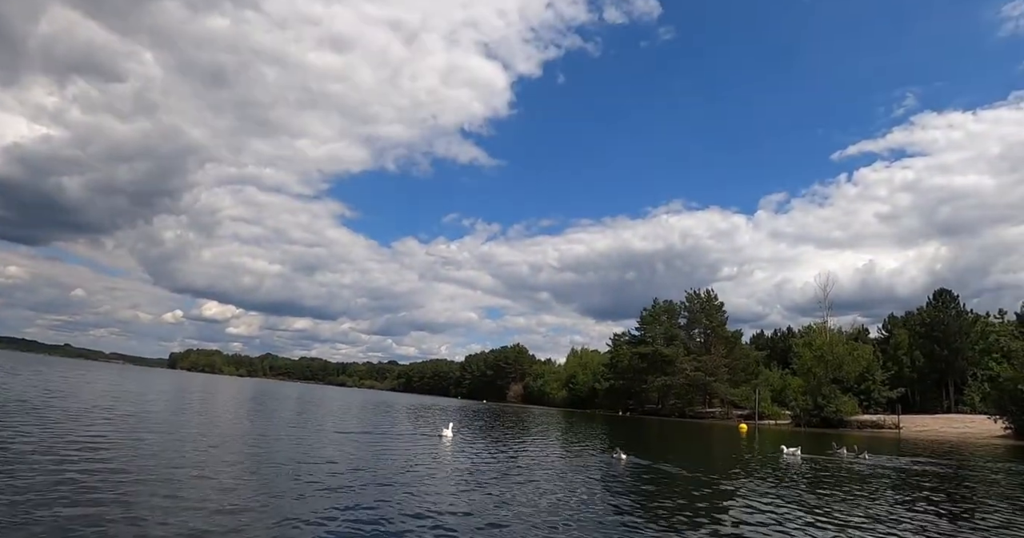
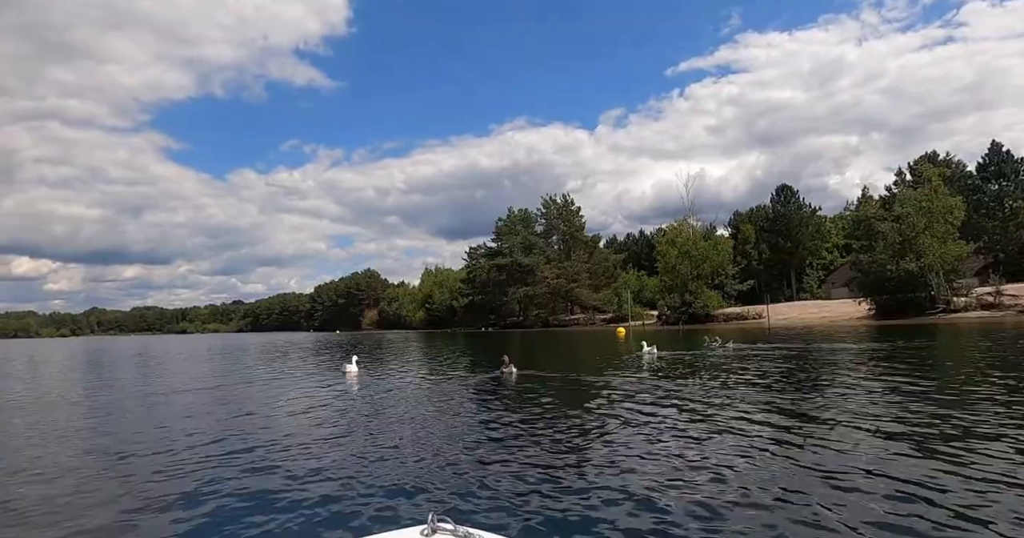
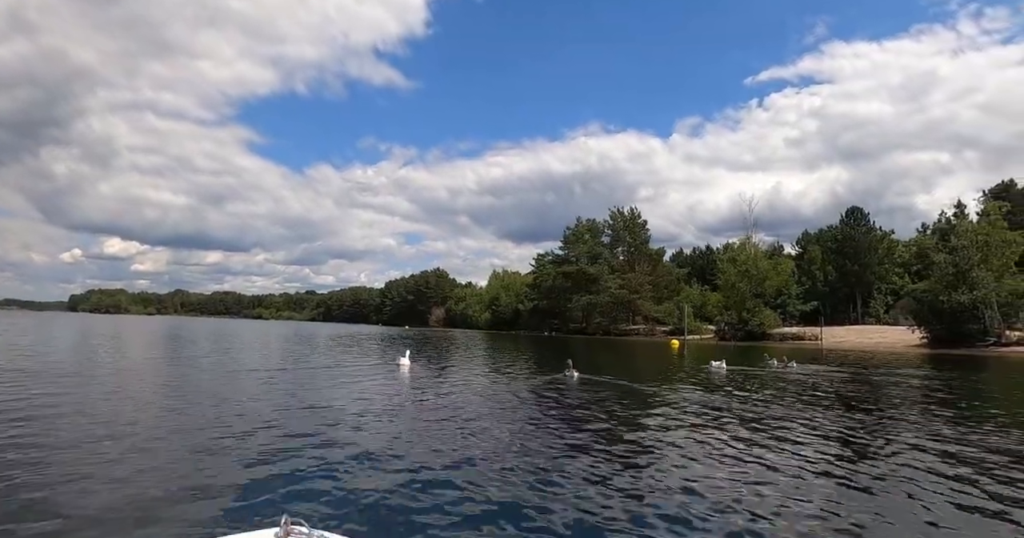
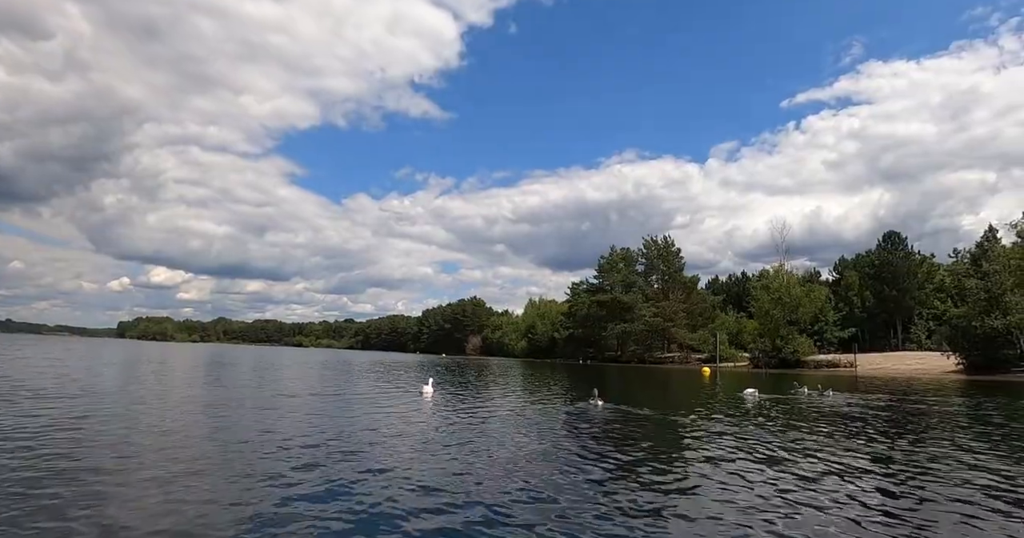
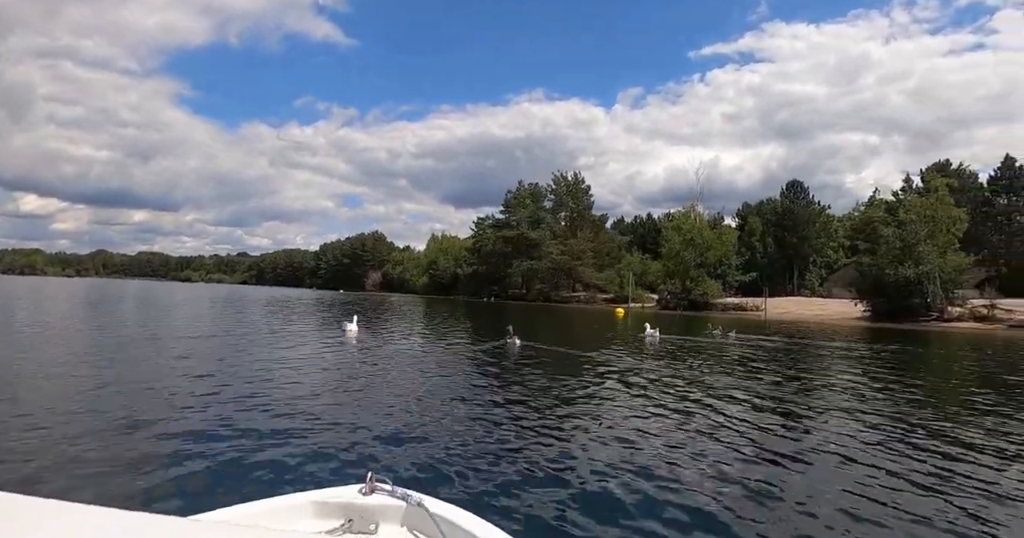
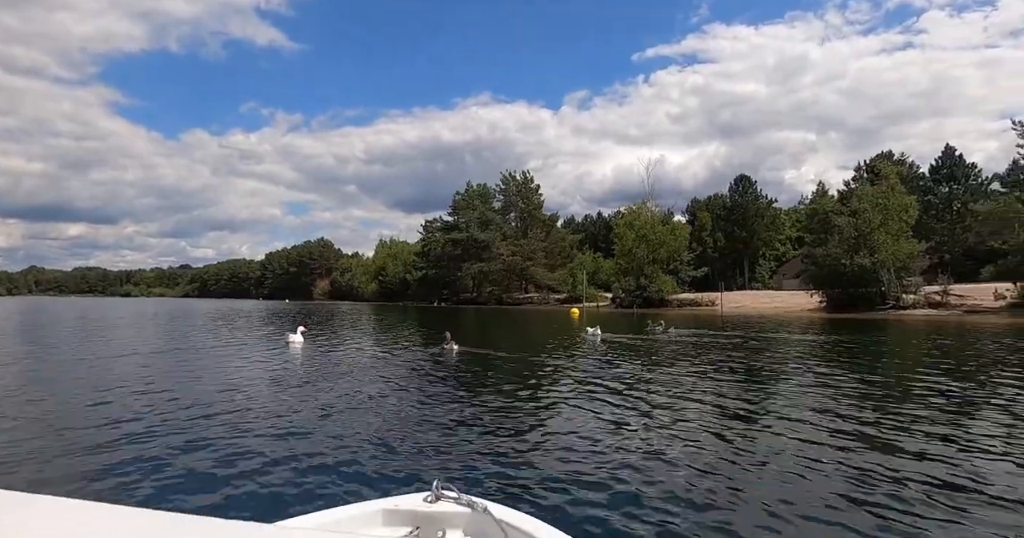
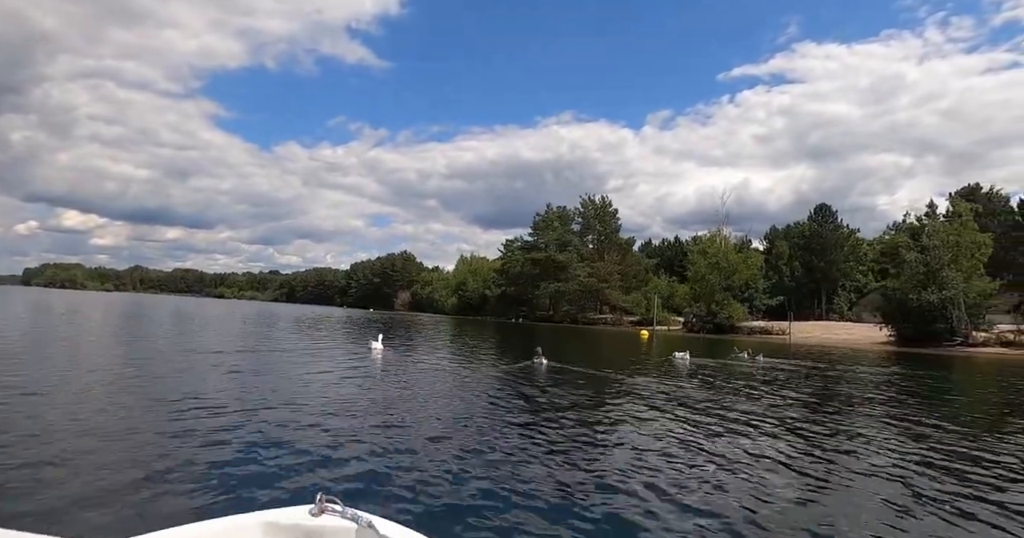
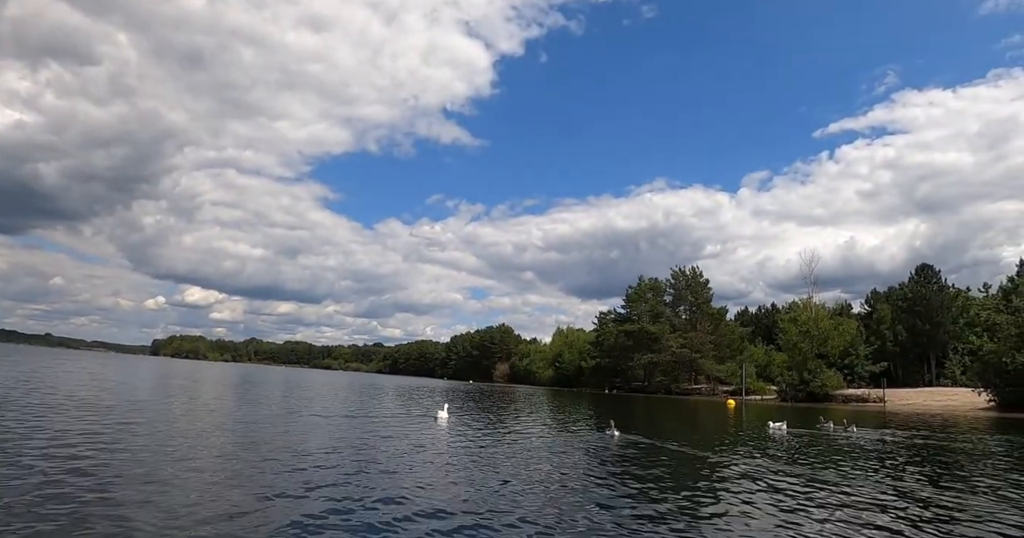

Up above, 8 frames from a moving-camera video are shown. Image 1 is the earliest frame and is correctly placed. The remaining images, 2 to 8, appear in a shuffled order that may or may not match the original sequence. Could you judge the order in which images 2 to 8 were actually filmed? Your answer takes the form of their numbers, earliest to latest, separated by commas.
8, 4, 3, 7, 5, 2, 6
